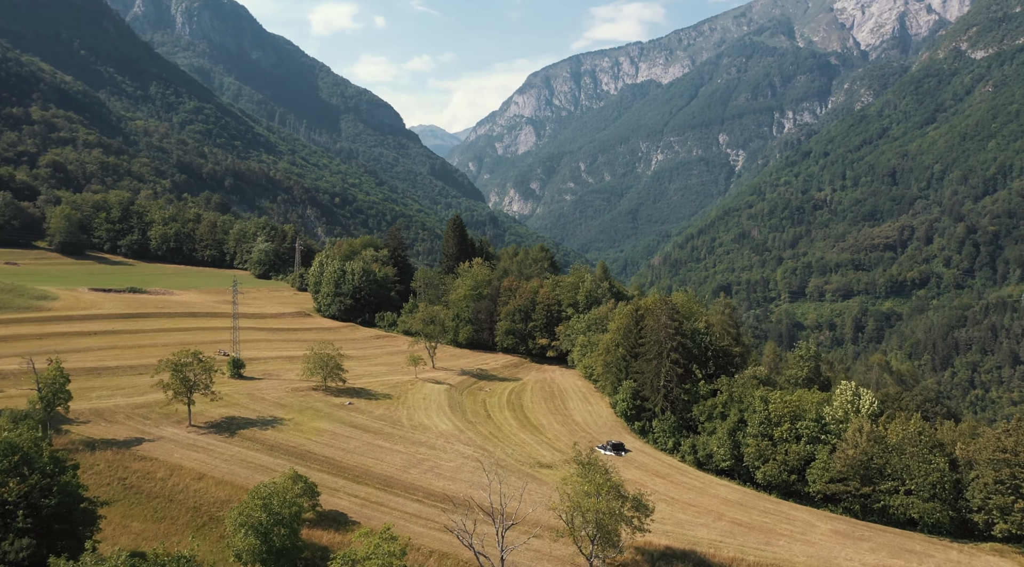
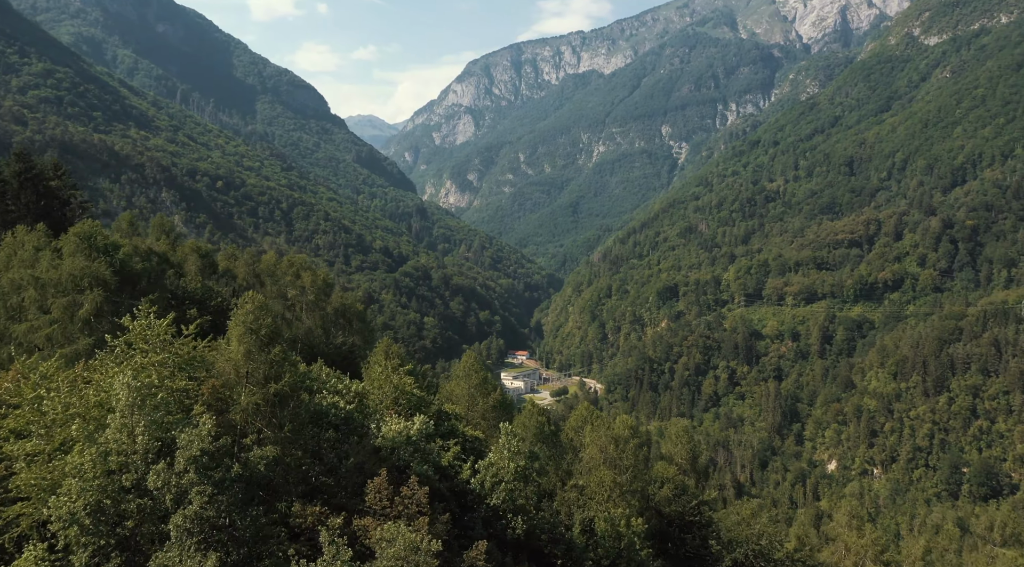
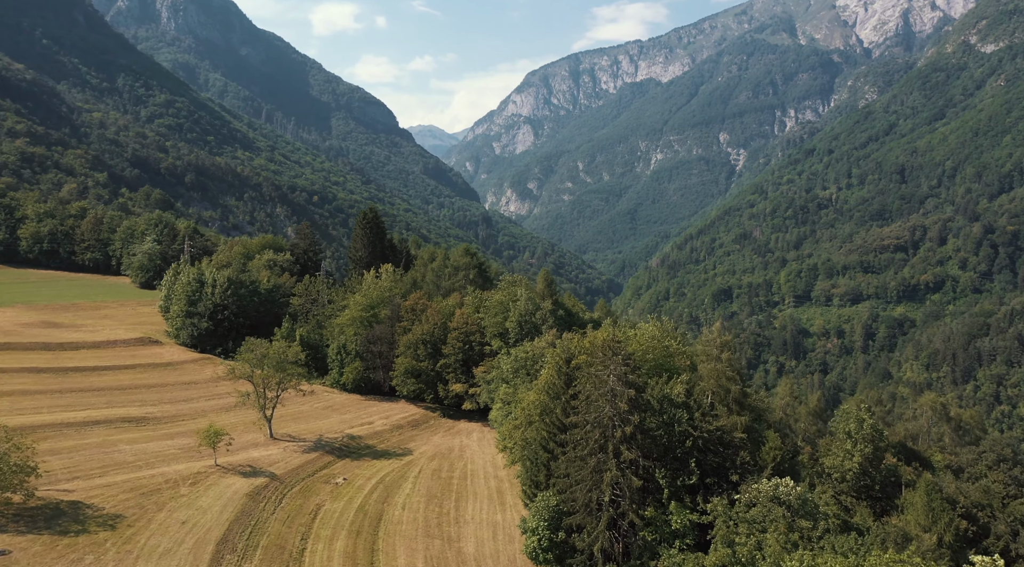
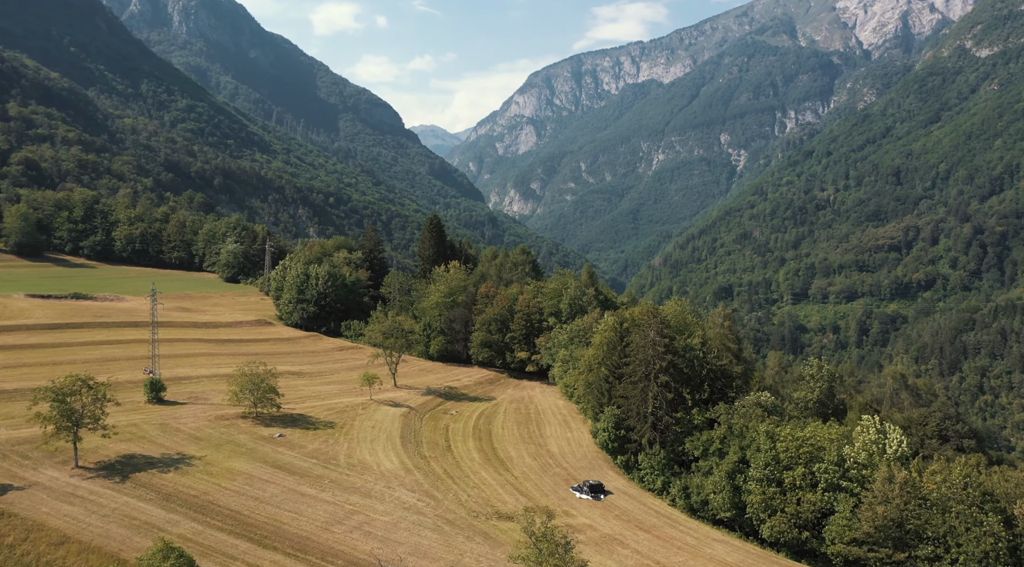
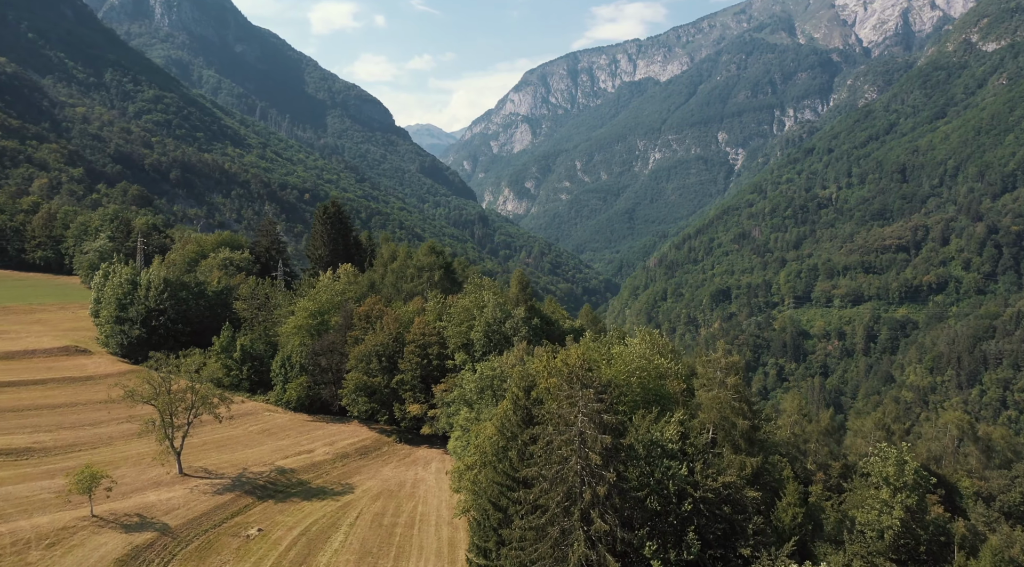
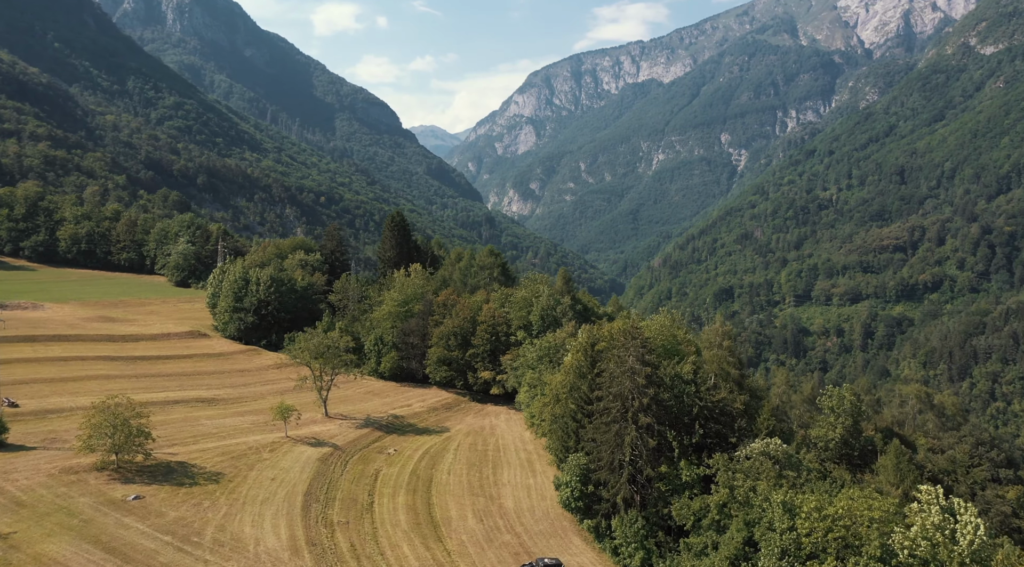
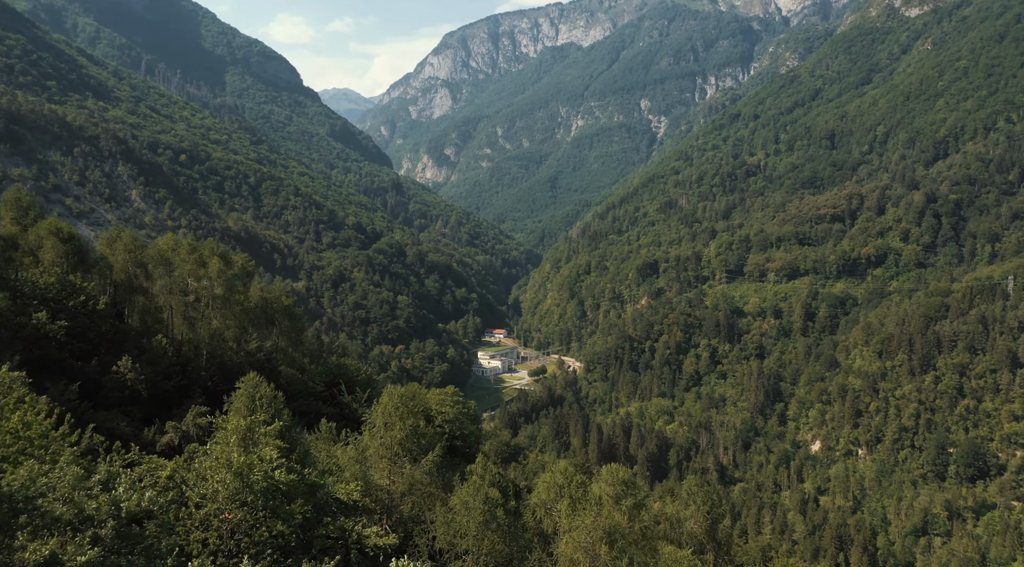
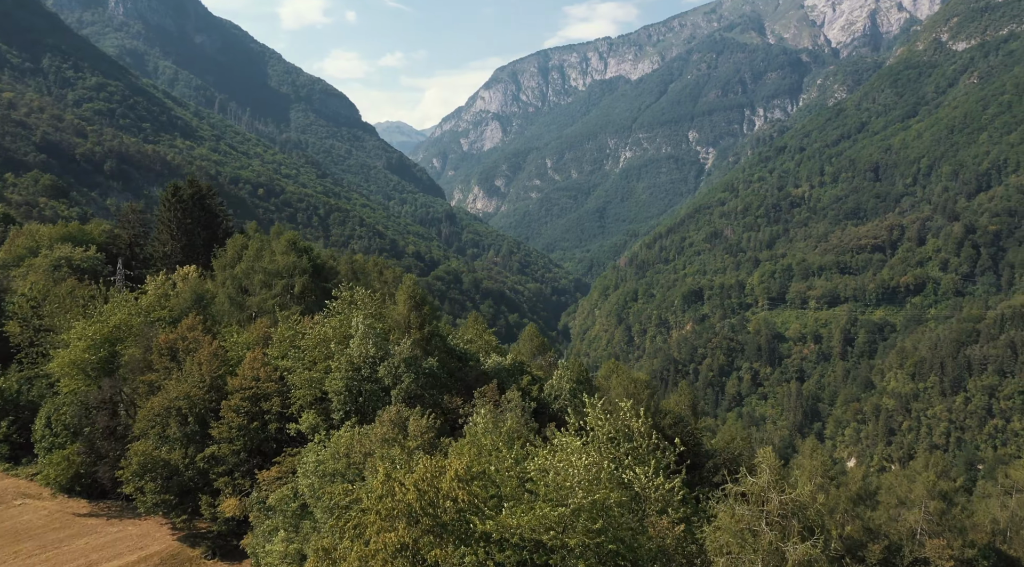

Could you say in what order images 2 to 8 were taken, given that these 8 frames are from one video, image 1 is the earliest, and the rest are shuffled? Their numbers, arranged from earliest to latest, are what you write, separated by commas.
4, 6, 3, 5, 8, 2, 7
